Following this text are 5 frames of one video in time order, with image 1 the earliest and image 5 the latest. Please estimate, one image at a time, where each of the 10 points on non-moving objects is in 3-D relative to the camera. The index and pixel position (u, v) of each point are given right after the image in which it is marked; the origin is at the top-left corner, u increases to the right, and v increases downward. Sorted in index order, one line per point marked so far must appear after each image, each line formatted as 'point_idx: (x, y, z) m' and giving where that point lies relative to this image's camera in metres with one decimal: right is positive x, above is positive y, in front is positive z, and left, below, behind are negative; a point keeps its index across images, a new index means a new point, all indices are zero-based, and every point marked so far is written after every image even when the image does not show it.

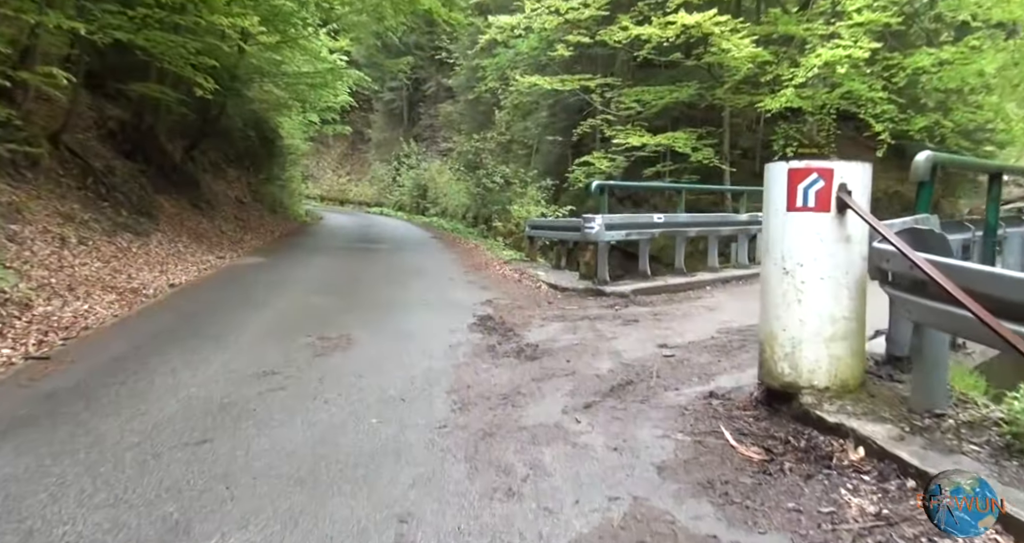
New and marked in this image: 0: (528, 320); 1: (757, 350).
0: (+0.2, -0.6, +7.4) m
1: (+2.1, -0.7, +5.5) m
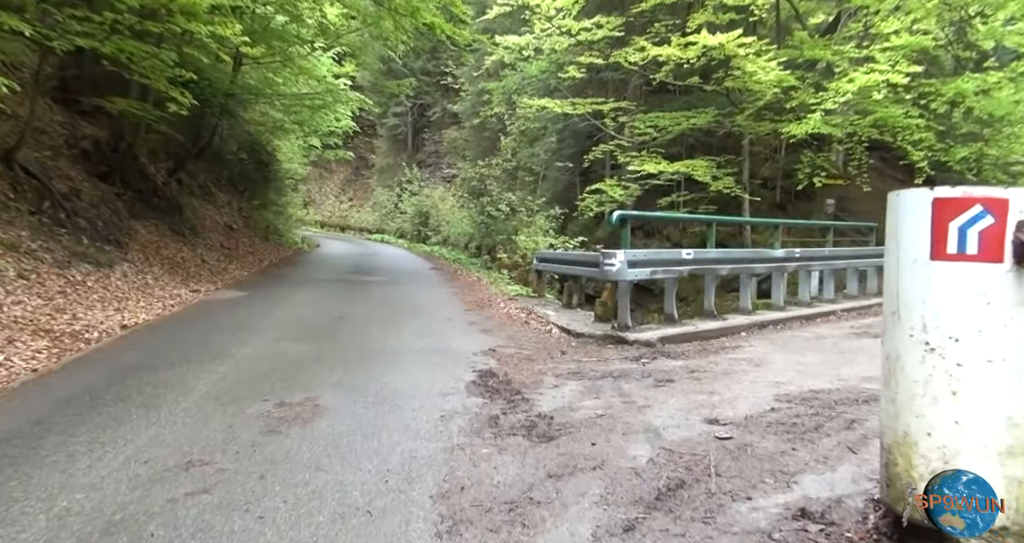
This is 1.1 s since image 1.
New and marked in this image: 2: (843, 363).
0: (+0.2, -1.0, +6.1) m
1: (+2.2, -1.1, +4.2) m
2: (+3.4, -0.9, +6.5) m
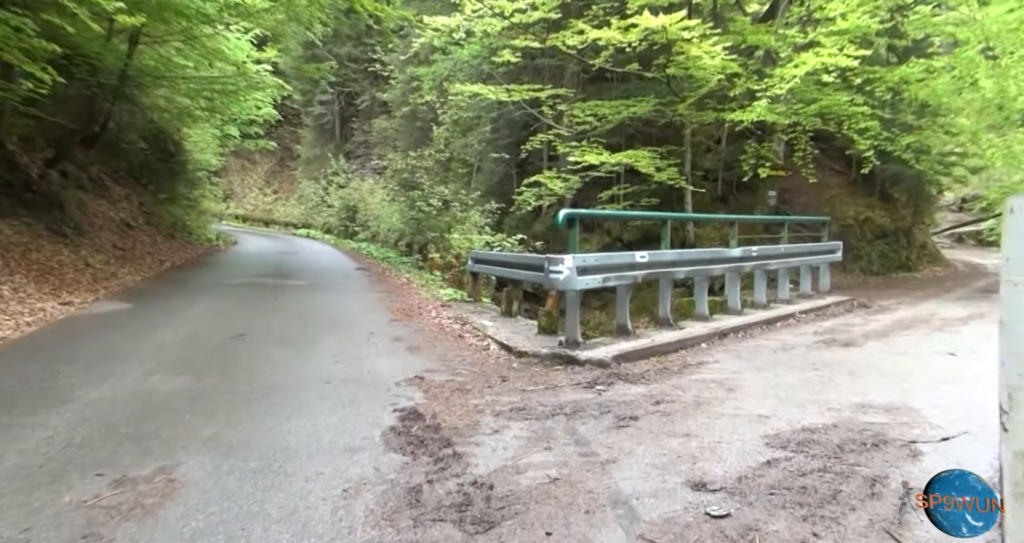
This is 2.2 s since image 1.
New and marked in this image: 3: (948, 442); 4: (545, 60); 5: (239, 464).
0: (-0.3, -1.2, +4.9) m
1: (+1.8, -1.2, +3.2) m
2: (+2.8, -1.0, +5.6) m
3: (+2.7, -1.0, +3.9) m
4: (+0.9, +6.0, +18.2) m
5: (-1.7, -1.2, +4.0) m
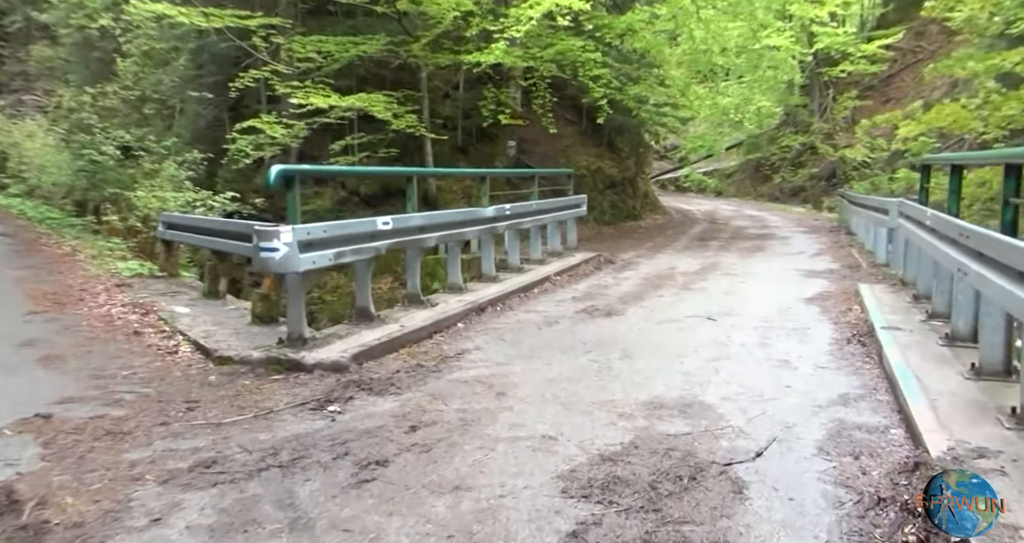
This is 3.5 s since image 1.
0: (-1.8, -1.2, +3.0) m
1: (+0.7, -1.2, +2.2) m
2: (+0.7, -0.8, +4.8) m
3: (+1.3, -0.9, +3.2) m
4: (-6.1, +6.9, +15.1) m
5: (-2.8, -1.4, +1.6) m
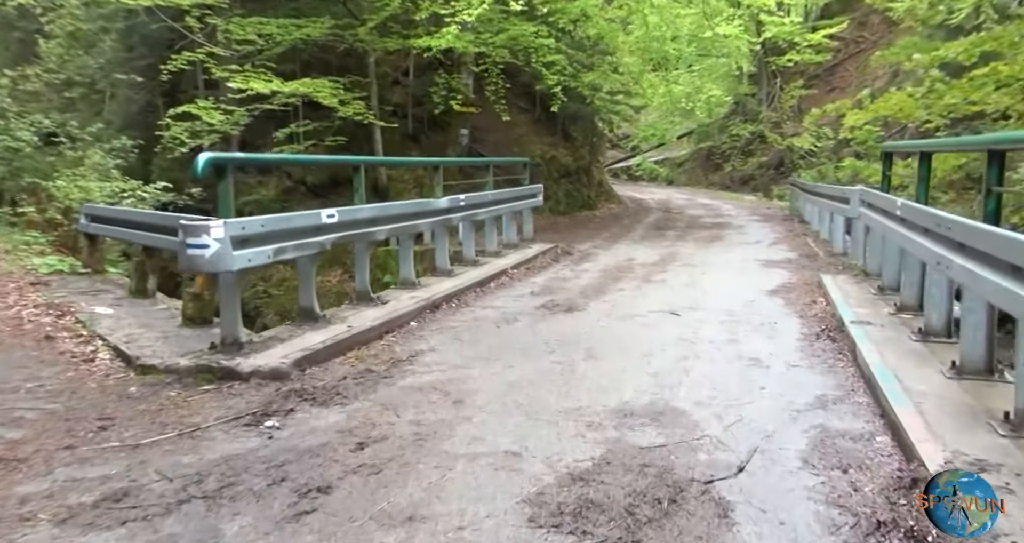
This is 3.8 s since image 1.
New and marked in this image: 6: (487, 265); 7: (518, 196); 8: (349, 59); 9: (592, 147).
0: (-2.0, -1.2, +2.5) m
1: (+0.6, -1.2, +2.0) m
2: (+0.4, -0.7, +4.5) m
3: (+1.1, -0.9, +2.9) m
4: (-7.2, +7.0, +14.1) m
5: (-2.9, -1.4, +1.1) m
6: (-0.3, +0.1, +8.5) m
7: (+0.1, +1.2, +10.1) m
8: (-4.0, +5.2, +15.7) m
9: (+2.5, +3.8, +19.6) m
